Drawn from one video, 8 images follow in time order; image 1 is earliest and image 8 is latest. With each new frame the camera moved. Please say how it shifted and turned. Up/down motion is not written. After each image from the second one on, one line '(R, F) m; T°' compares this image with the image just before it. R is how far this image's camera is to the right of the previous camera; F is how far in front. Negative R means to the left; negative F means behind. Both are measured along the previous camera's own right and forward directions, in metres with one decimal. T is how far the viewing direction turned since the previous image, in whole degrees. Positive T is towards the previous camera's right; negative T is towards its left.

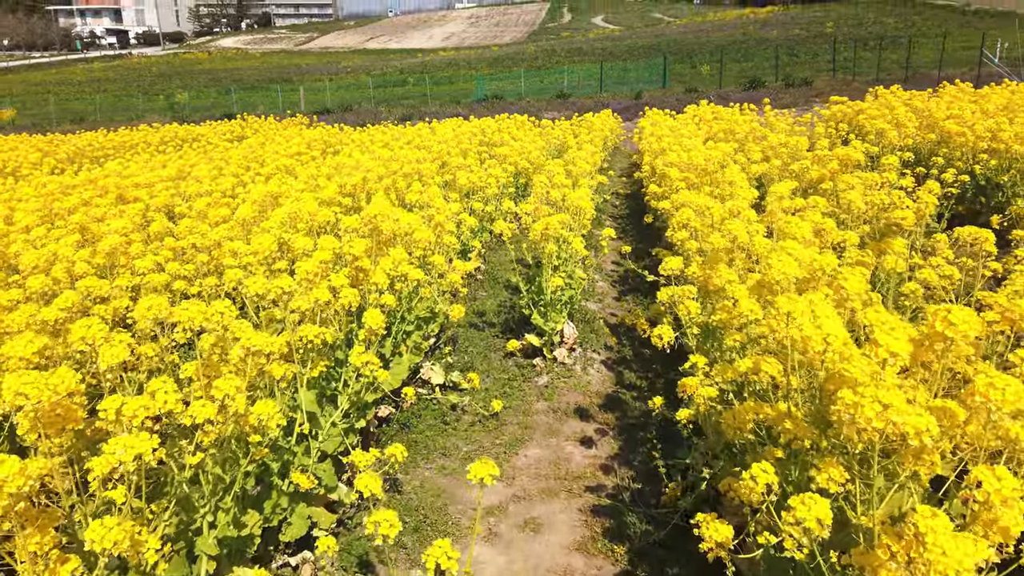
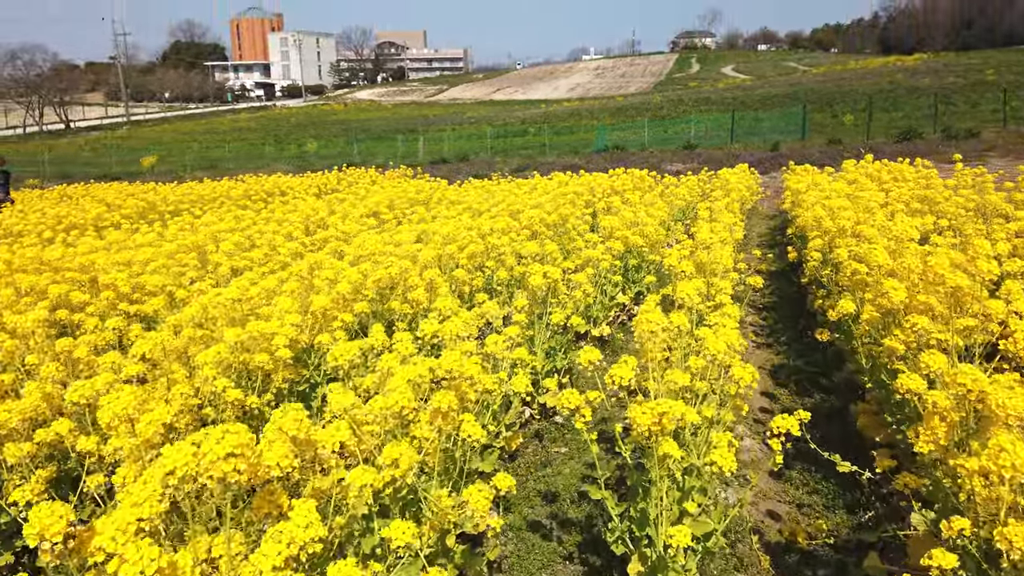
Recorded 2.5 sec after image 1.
(+0.1, +2.4) m; -9°
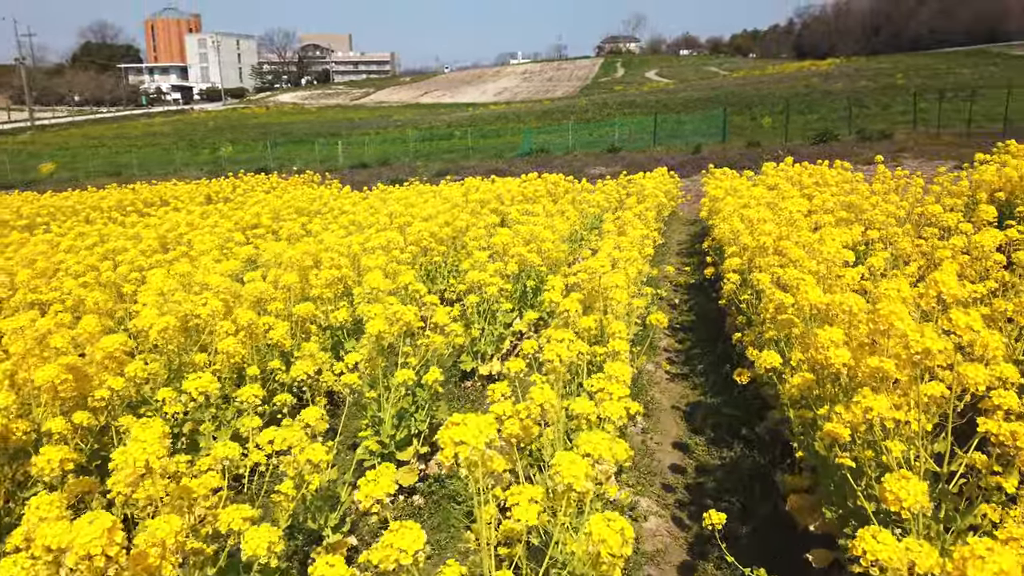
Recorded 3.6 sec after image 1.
(+0.5, +1.1) m; +5°
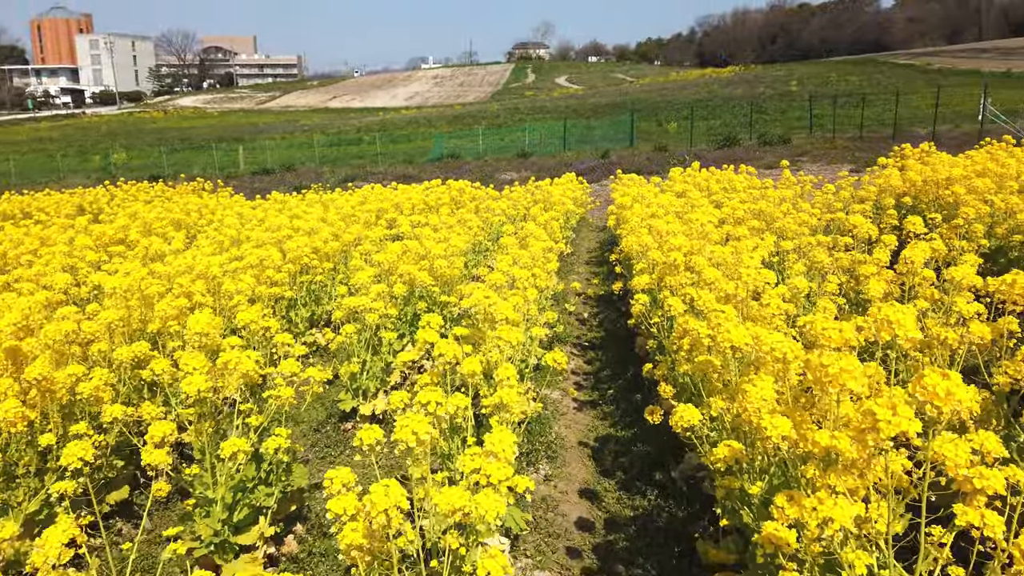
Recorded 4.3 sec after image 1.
(+0.2, +0.7) m; +6°
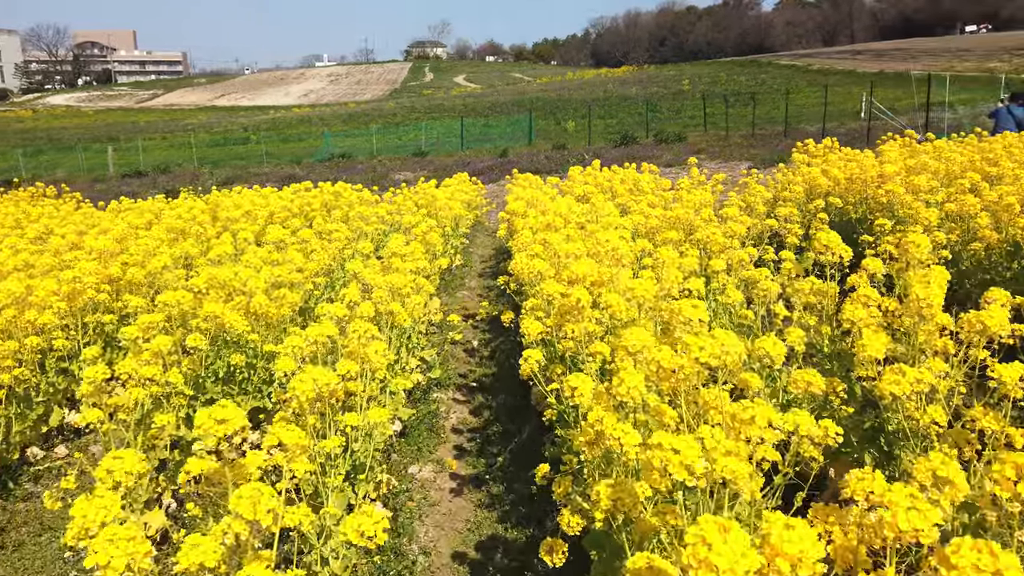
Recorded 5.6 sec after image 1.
(+0.3, +1.4) m; +7°
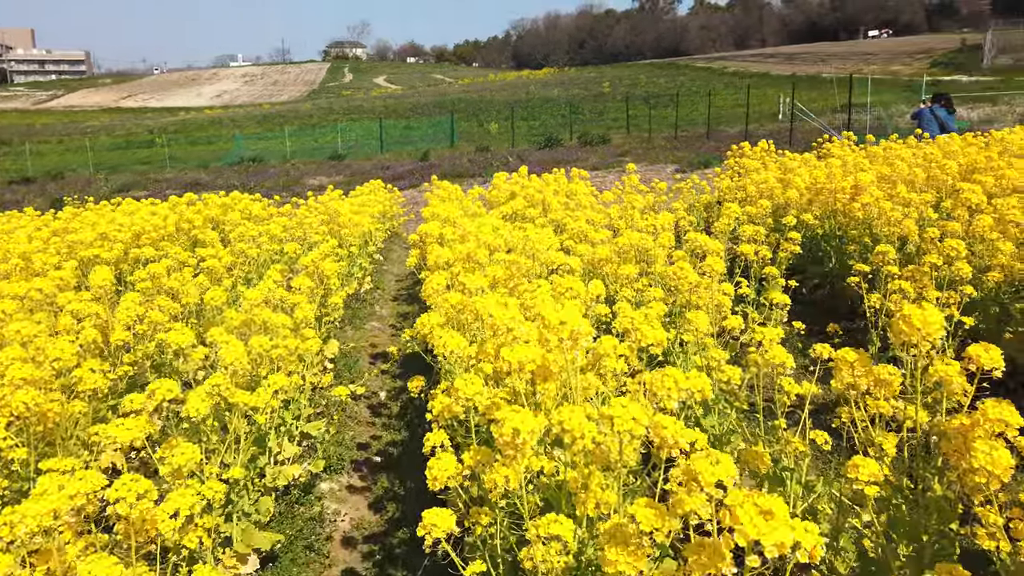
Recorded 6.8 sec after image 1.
(+0.1, +1.3) m; +5°
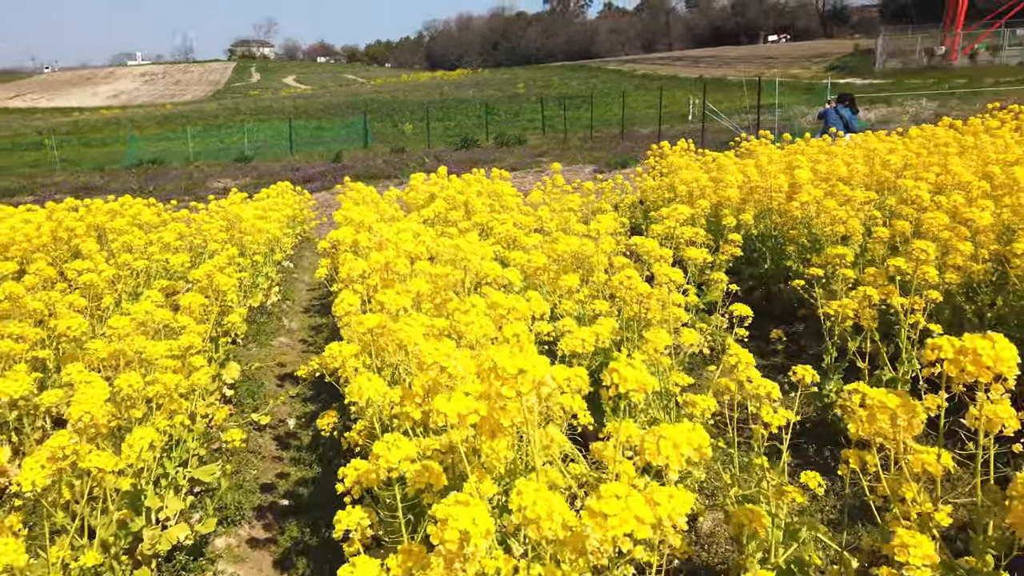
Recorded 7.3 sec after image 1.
(0.0, +0.5) m; +6°
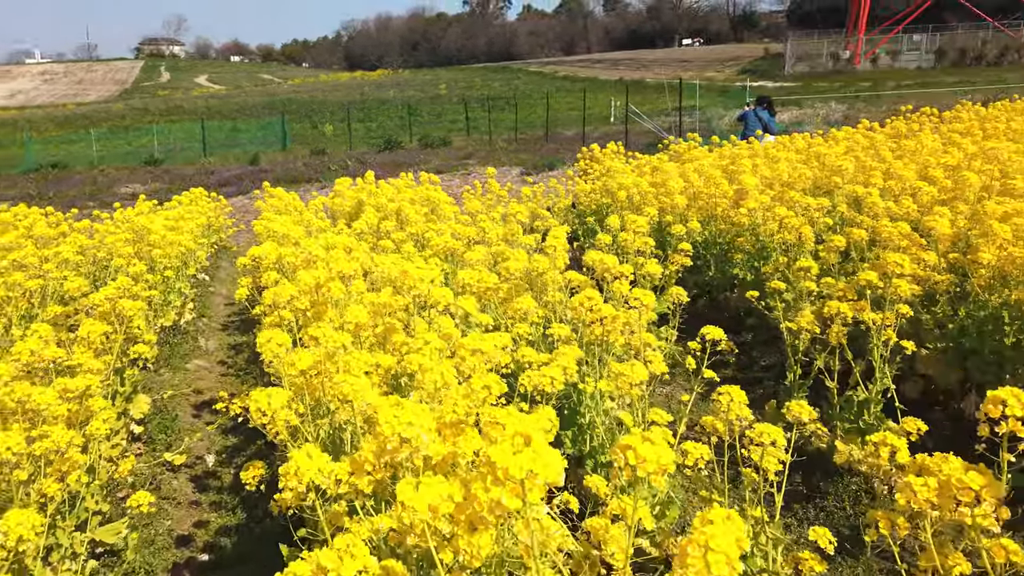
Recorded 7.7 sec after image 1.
(-0.1, +0.4) m; +6°
